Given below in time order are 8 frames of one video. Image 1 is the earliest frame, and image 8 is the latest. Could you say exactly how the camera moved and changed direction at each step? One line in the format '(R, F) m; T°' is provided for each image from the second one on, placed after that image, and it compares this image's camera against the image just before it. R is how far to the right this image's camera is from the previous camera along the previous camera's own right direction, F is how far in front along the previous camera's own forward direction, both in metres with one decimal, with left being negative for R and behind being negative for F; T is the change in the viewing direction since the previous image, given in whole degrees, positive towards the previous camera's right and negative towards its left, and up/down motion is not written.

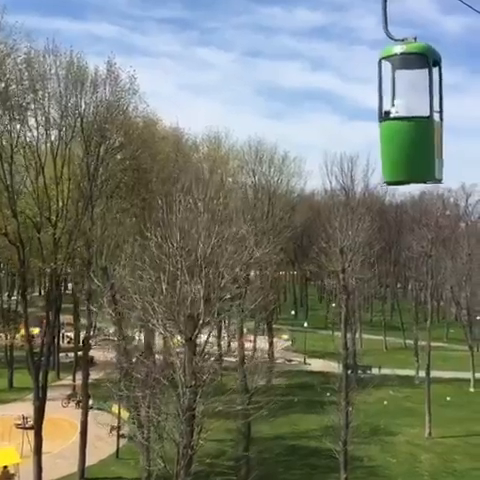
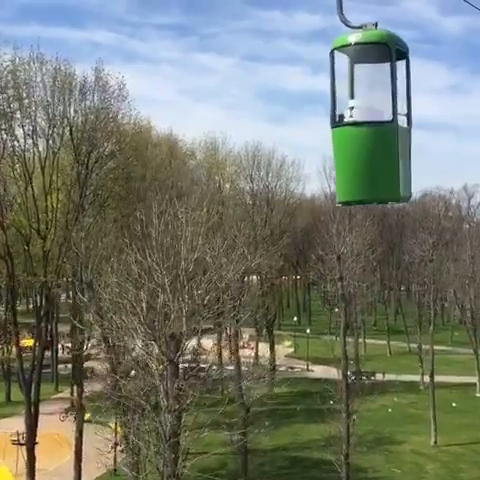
(+0.2, +0.6) m; 0°
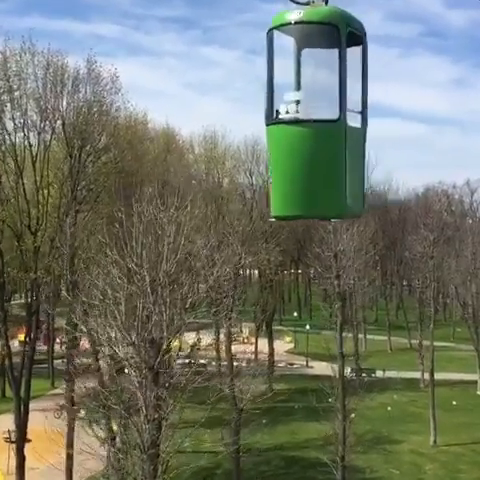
(+0.2, +0.4) m; 0°
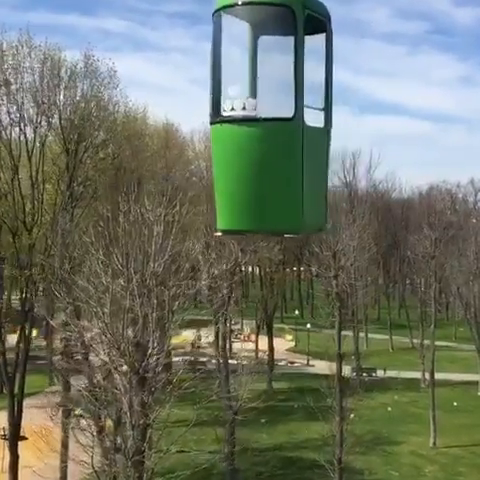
(+0.2, +0.3) m; 0°
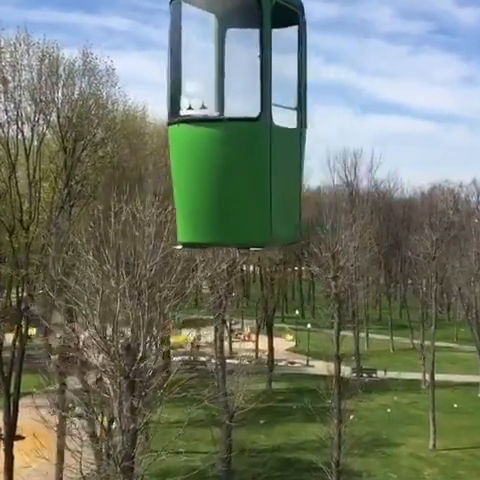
(+0.1, +0.2) m; 0°
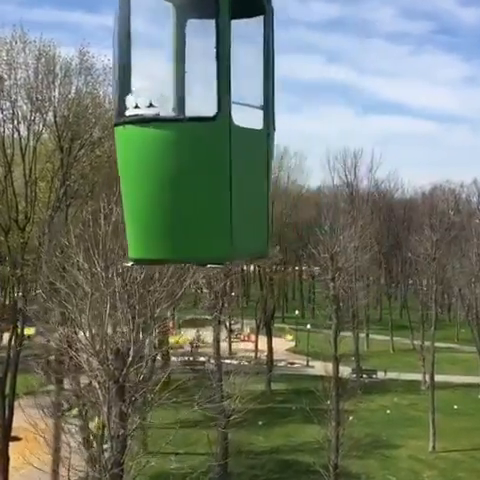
(+0.1, +0.2) m; 0°
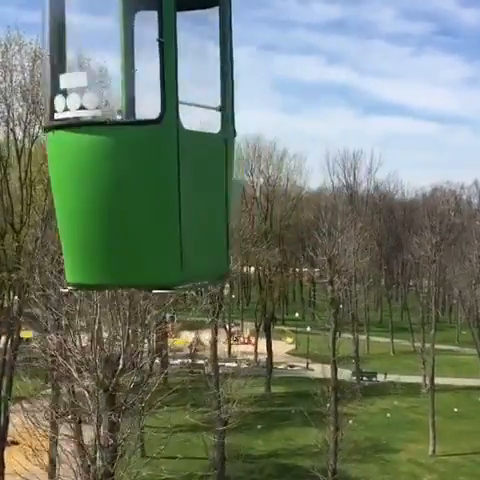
(+0.1, +0.2) m; 0°
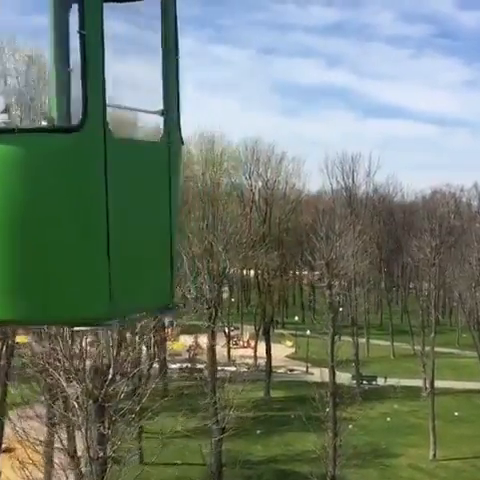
(+0.1, +0.2) m; 0°
